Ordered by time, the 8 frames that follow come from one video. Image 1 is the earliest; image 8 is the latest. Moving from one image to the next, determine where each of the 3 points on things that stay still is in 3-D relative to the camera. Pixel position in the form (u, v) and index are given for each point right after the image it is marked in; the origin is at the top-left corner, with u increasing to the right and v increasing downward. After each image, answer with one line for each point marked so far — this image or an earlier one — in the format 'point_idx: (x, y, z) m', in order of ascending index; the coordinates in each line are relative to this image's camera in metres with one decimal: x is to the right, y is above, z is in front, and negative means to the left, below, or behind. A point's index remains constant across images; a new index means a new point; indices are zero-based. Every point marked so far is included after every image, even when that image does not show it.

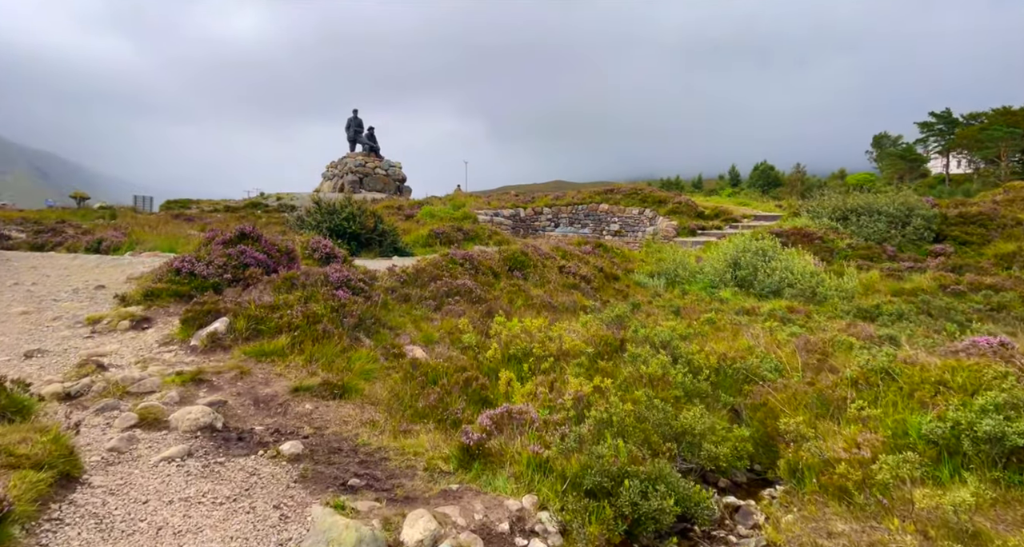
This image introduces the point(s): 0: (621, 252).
0: (+3.7, +0.7, +16.8) m
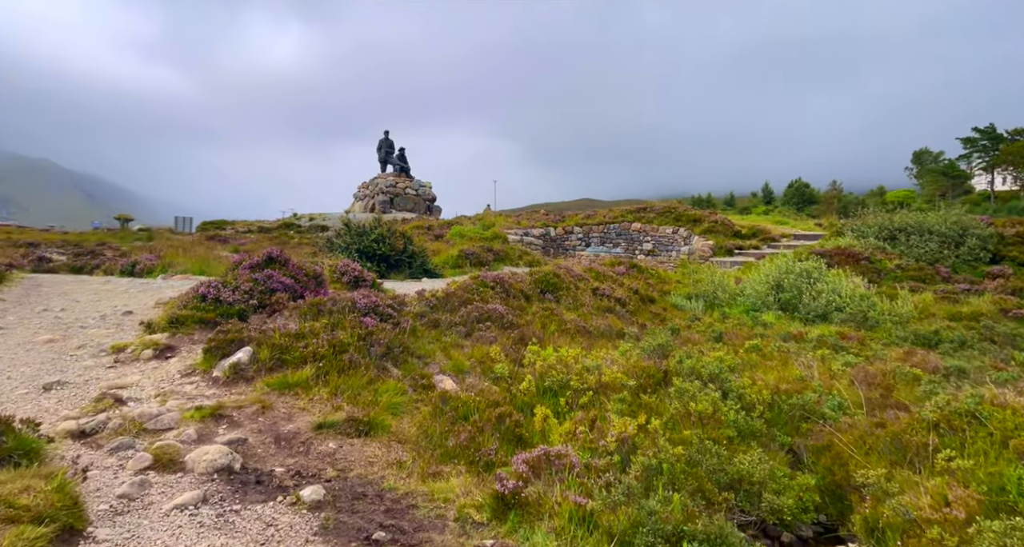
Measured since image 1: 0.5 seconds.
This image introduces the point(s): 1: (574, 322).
0: (+4.7, 0.0, +16.2) m
1: (+1.2, -0.9, +9.4) m
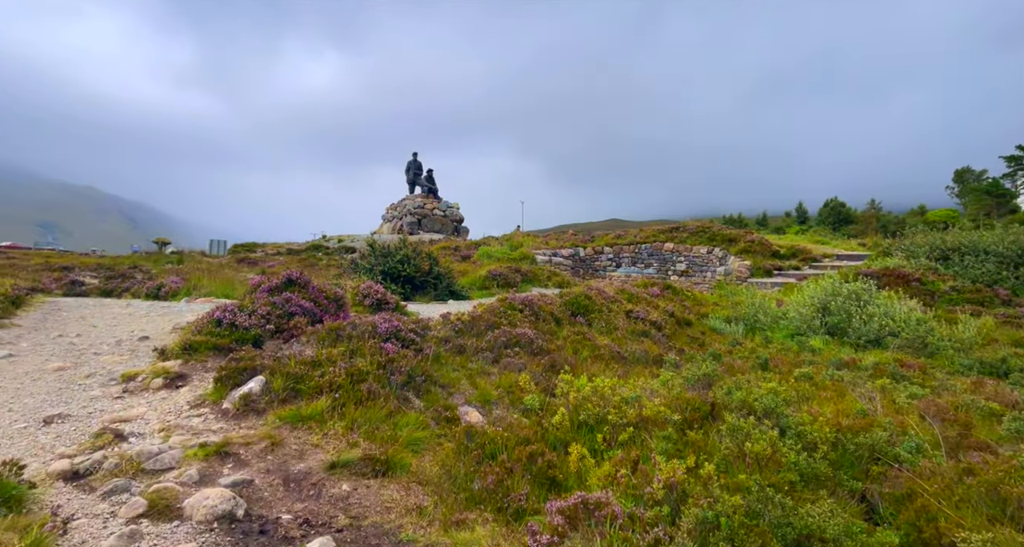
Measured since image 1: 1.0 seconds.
0: (+5.5, -0.7, +15.5) m
1: (+1.7, -1.3, +8.8) m
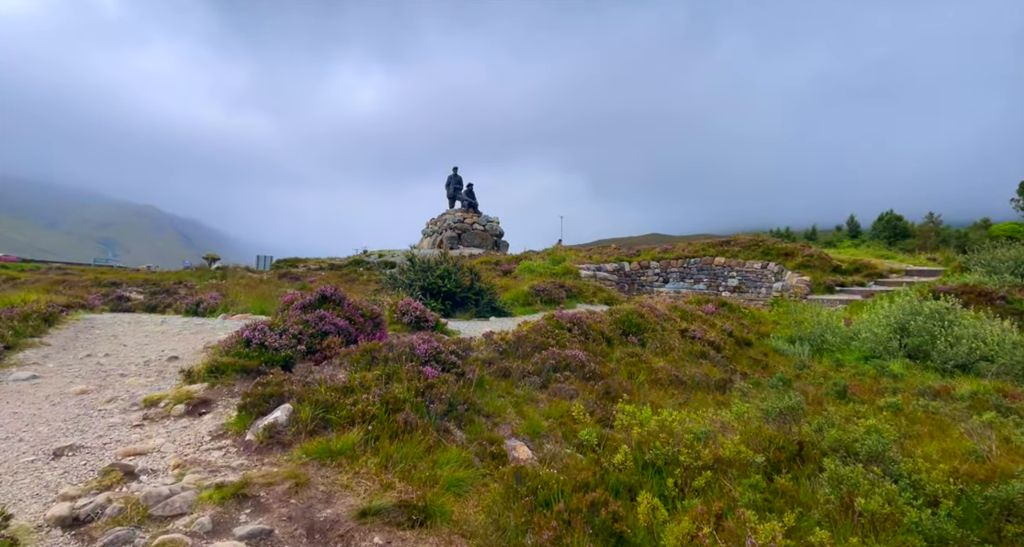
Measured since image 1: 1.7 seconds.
0: (+6.8, -1.1, +14.4) m
1: (+2.4, -1.6, +8.0) m
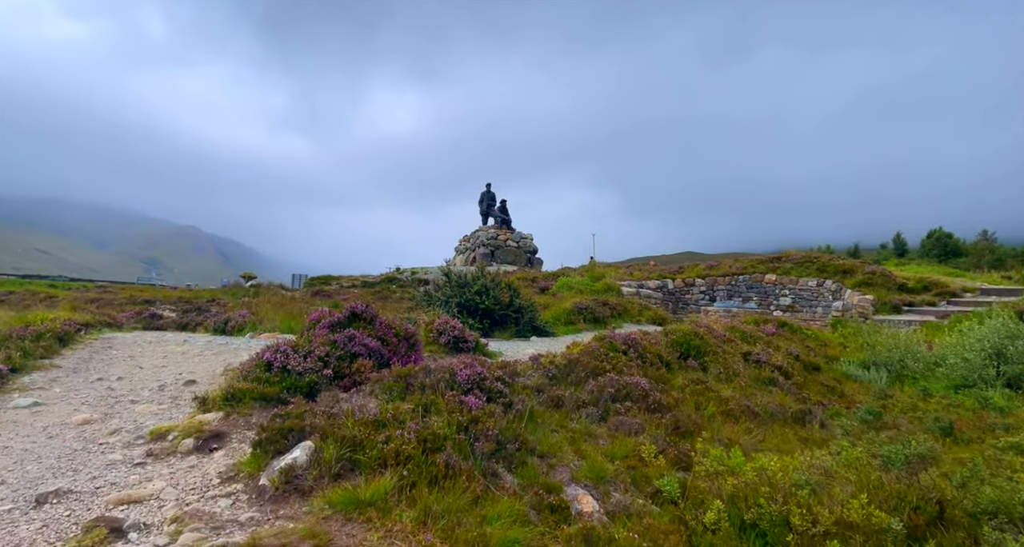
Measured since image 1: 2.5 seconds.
0: (+7.8, -1.6, +13.1) m
1: (+3.1, -1.8, +7.0) m
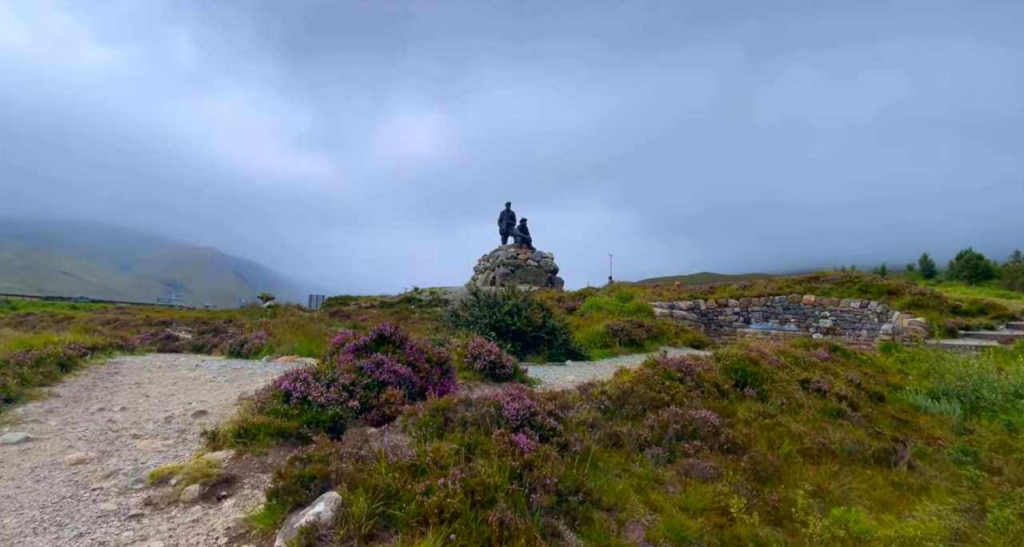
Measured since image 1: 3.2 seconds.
0: (+8.5, -2.1, +12.1) m
1: (+3.7, -2.0, +6.1) m
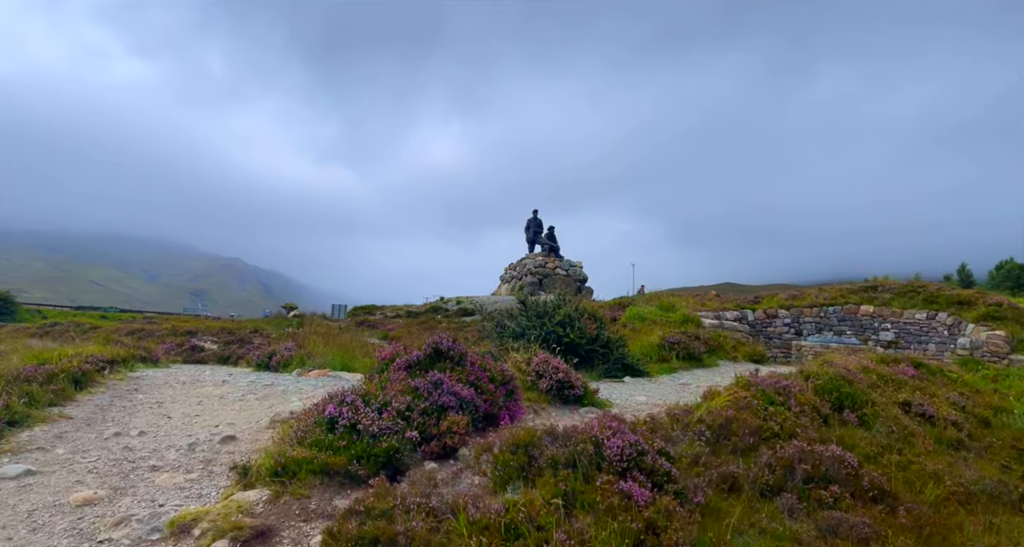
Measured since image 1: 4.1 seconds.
0: (+9.5, -2.2, +10.9) m
1: (+4.4, -2.1, +5.1) m
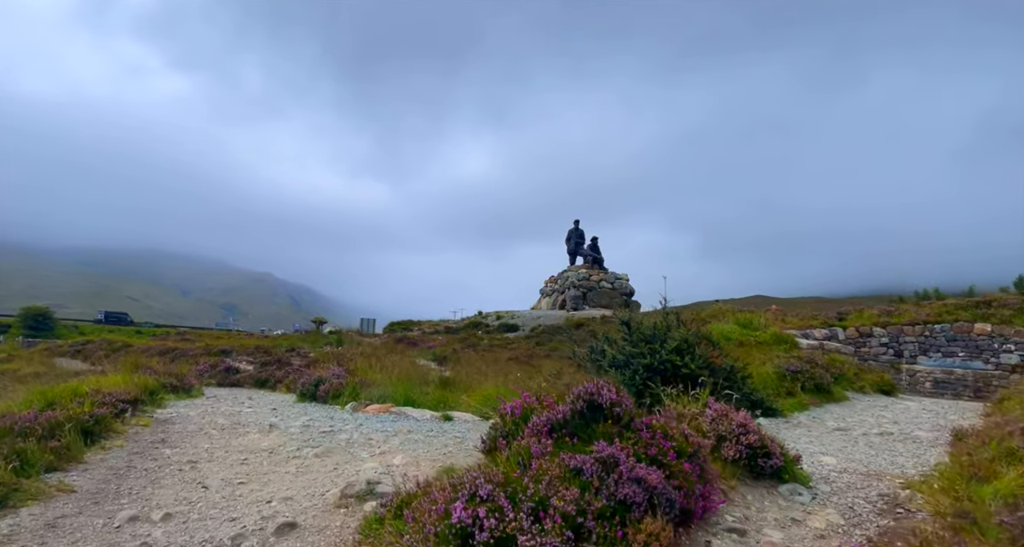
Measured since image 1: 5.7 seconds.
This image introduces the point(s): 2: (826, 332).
0: (+11.1, -2.5, +8.8) m
1: (+5.7, -2.2, +3.2) m
2: (+9.3, -1.7, +14.8) m
